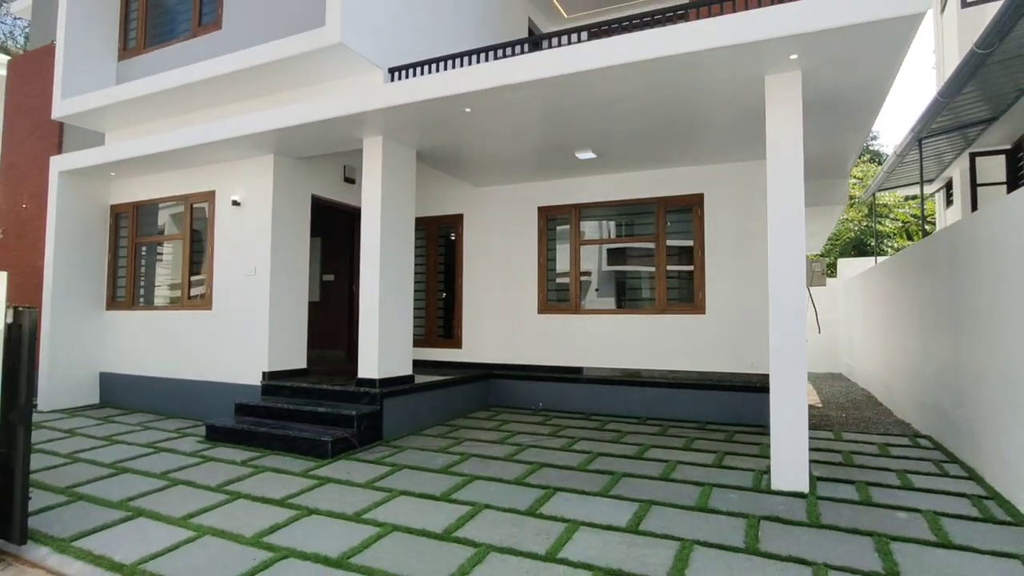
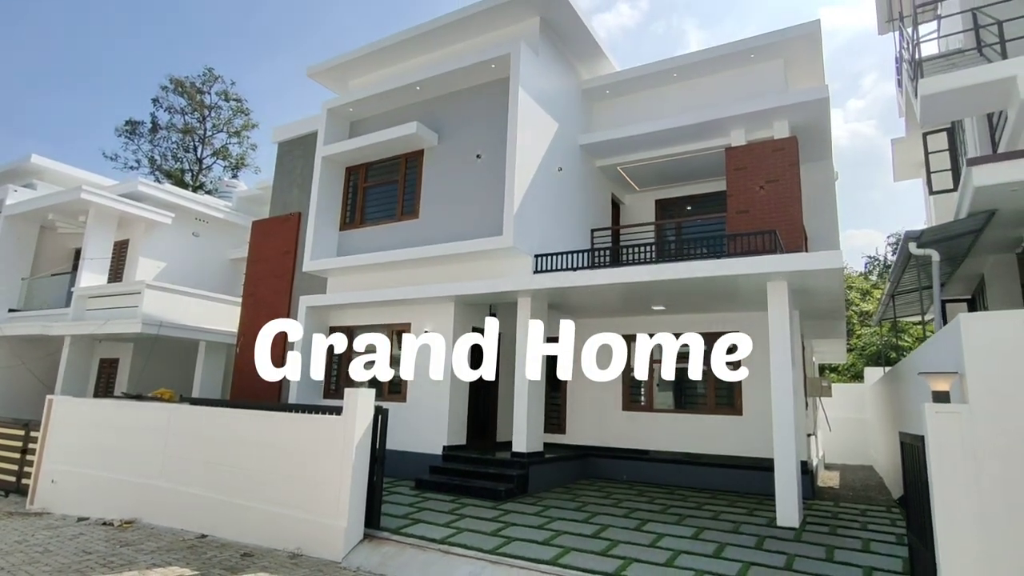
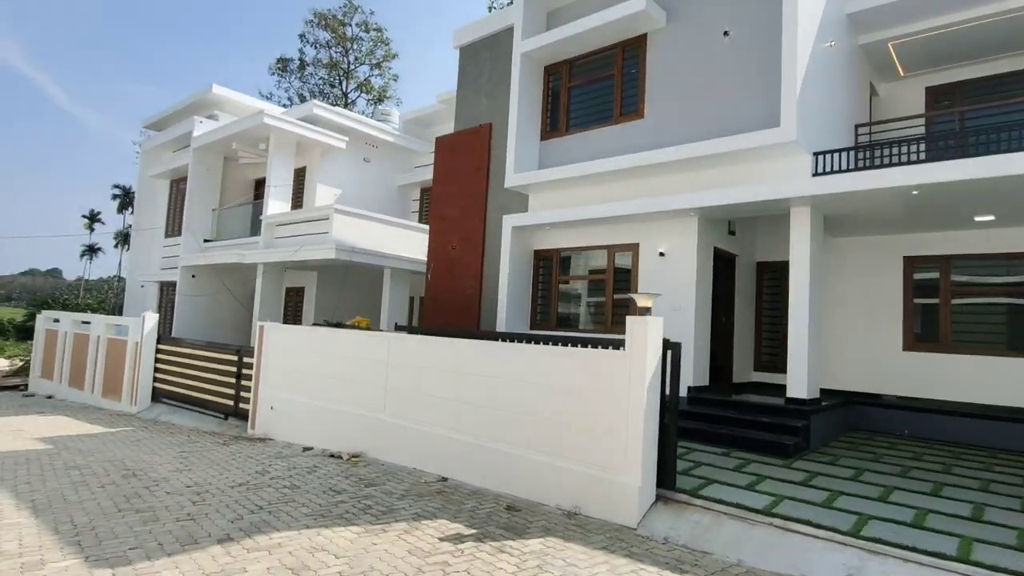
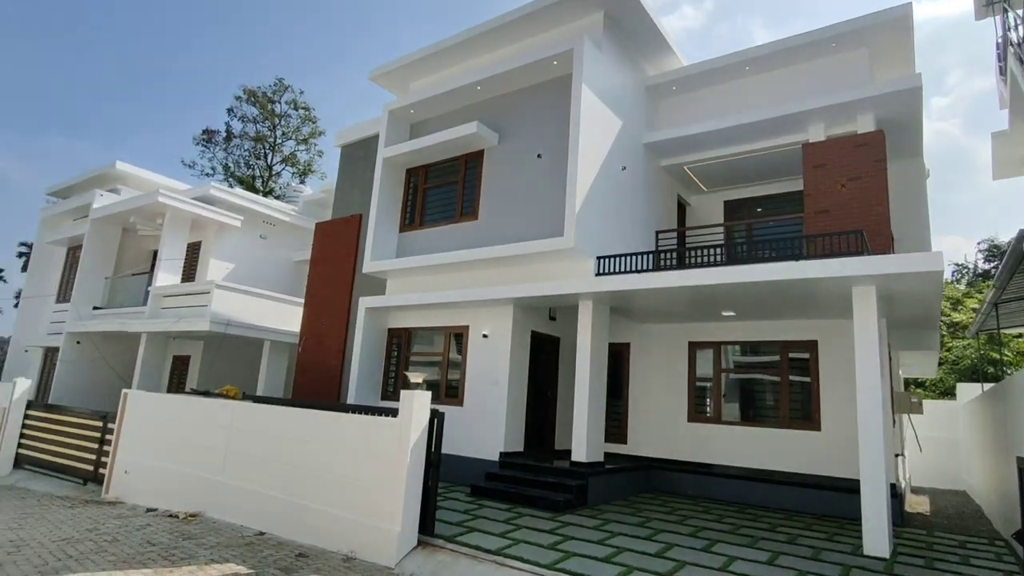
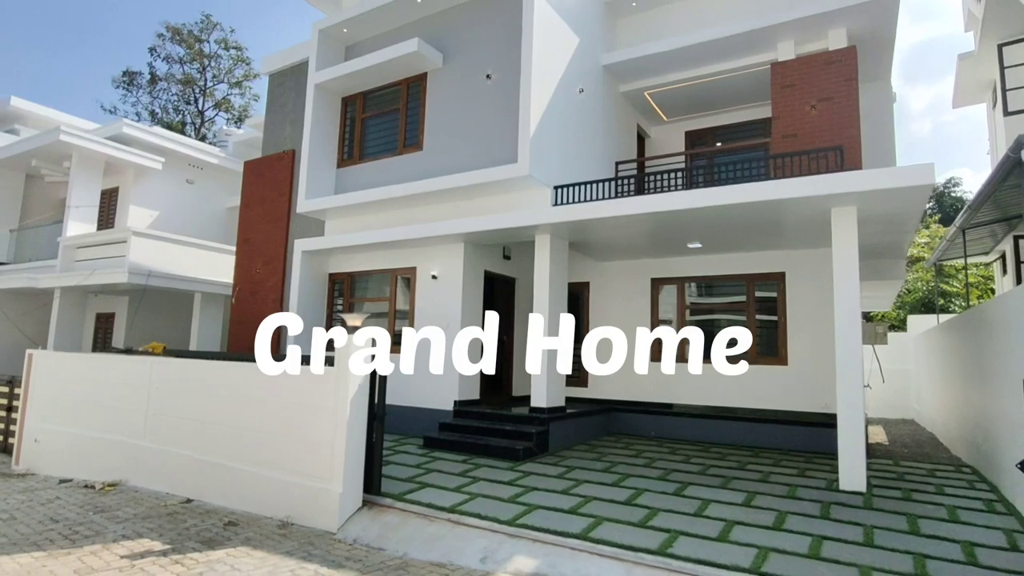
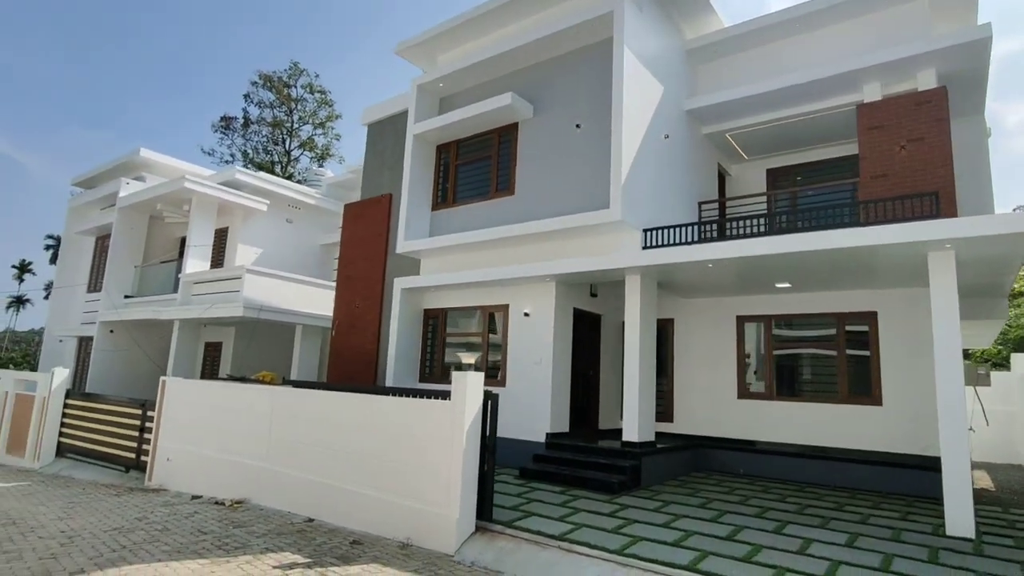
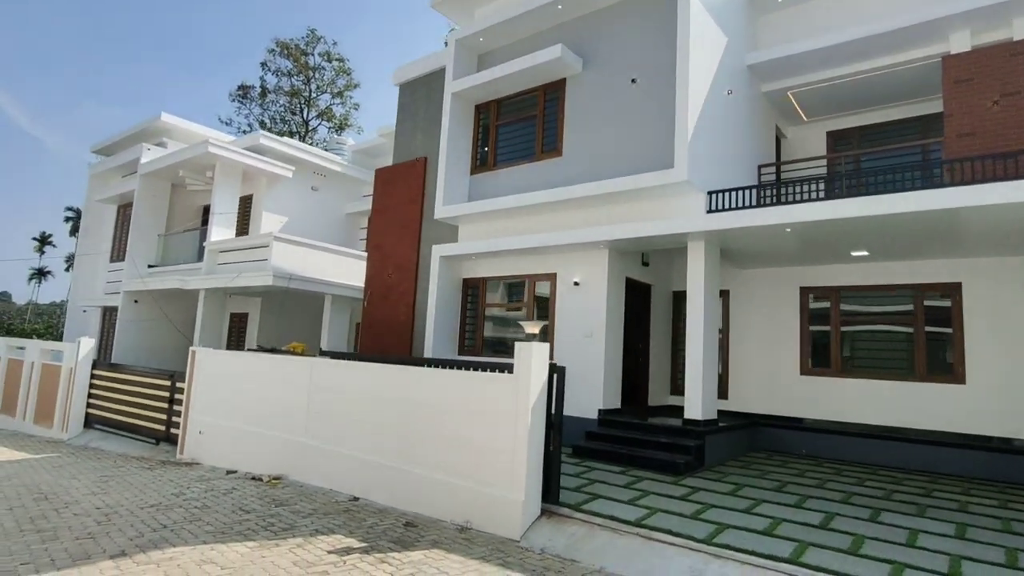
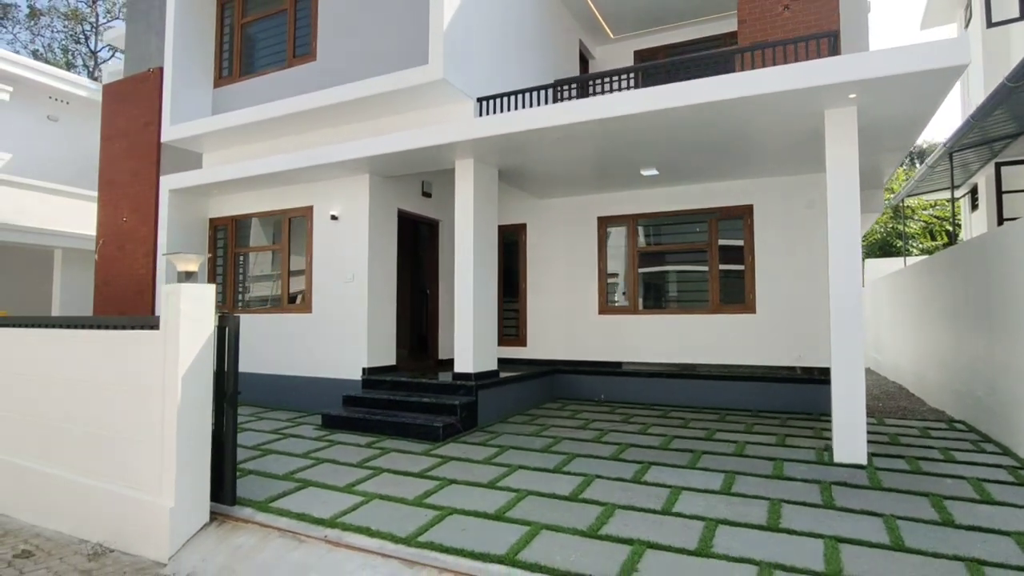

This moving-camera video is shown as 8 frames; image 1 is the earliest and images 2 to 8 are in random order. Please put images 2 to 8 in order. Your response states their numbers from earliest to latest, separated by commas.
8, 5, 2, 4, 6, 7, 3
